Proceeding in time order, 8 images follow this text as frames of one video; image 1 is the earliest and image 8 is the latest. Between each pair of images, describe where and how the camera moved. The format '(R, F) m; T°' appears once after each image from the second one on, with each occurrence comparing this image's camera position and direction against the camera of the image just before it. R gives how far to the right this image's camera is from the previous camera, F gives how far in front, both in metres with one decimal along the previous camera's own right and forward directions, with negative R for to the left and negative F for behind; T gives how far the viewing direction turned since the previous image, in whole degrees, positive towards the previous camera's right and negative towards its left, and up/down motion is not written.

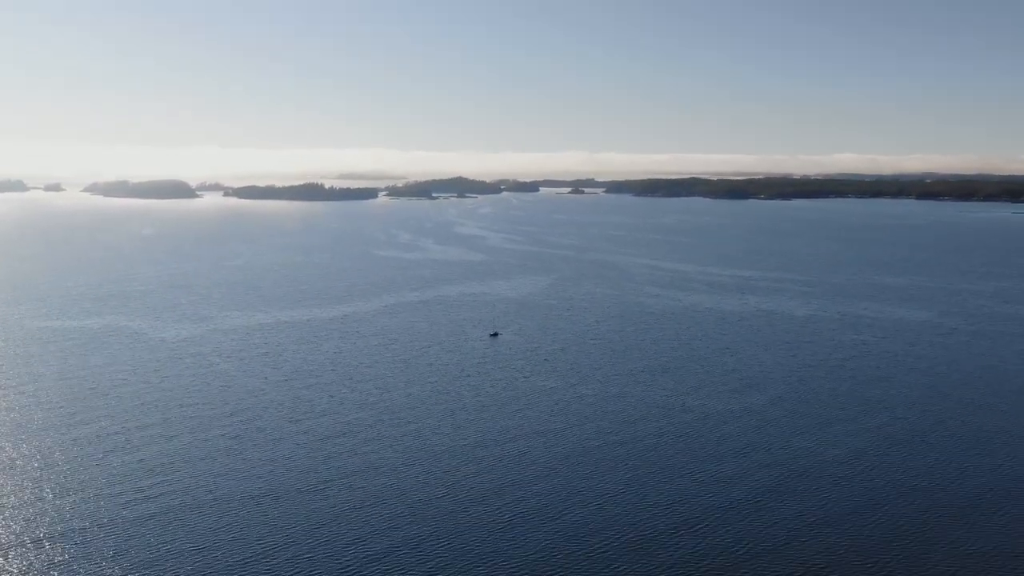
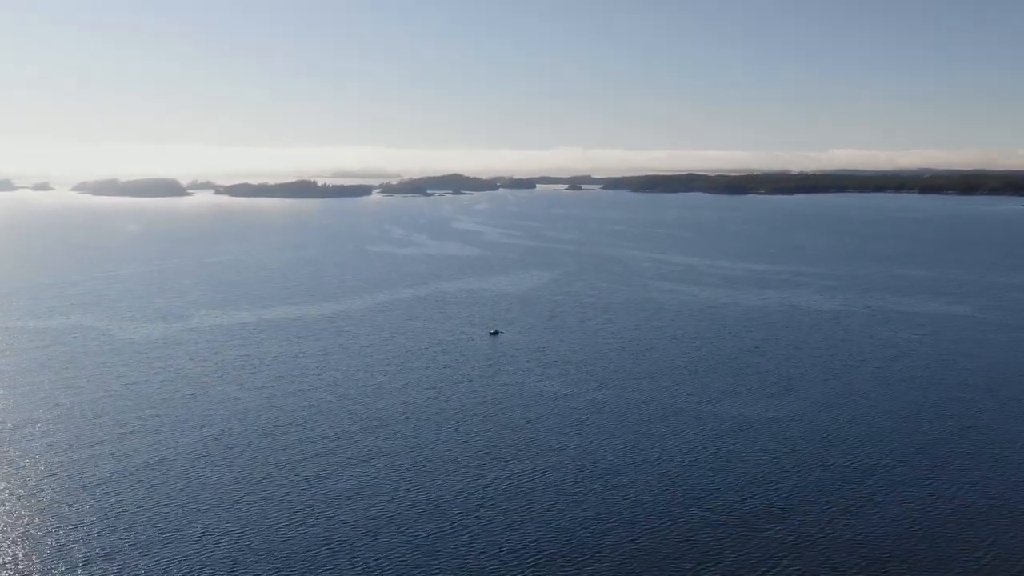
(-0.5, +4.8) m; 0°
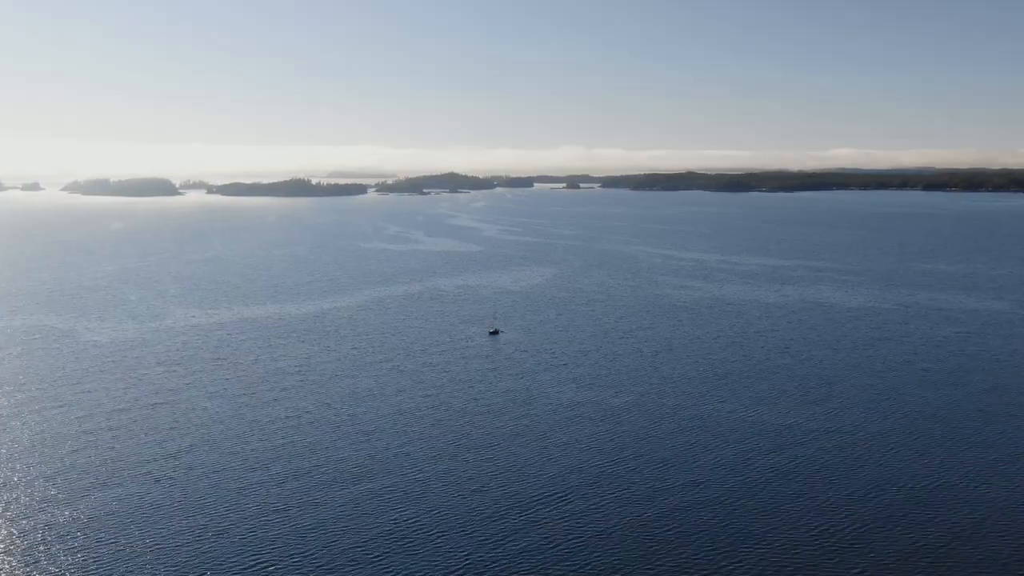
(-0.4, +4.4) m; 0°
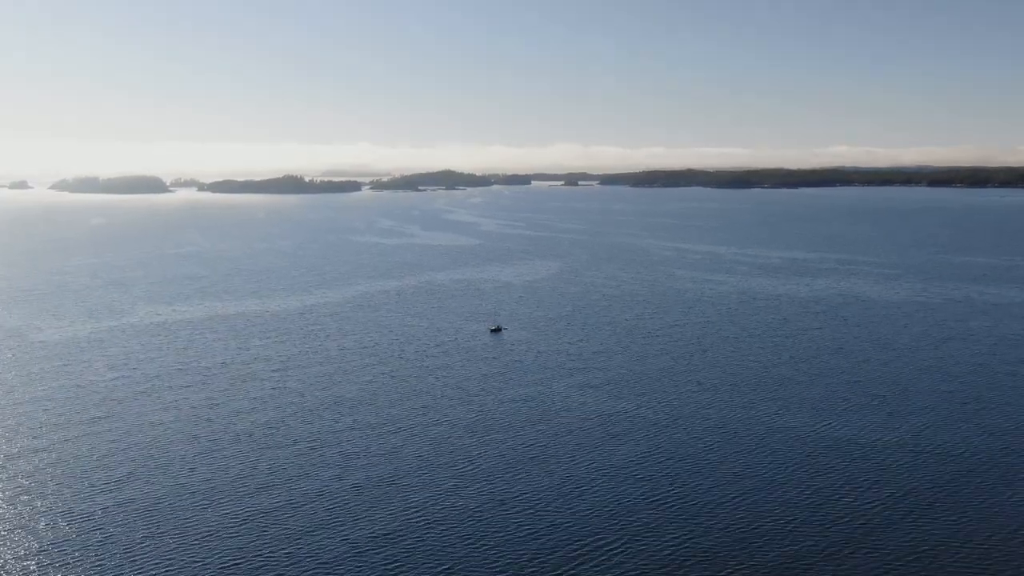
(-0.5, +5.5) m; 0°
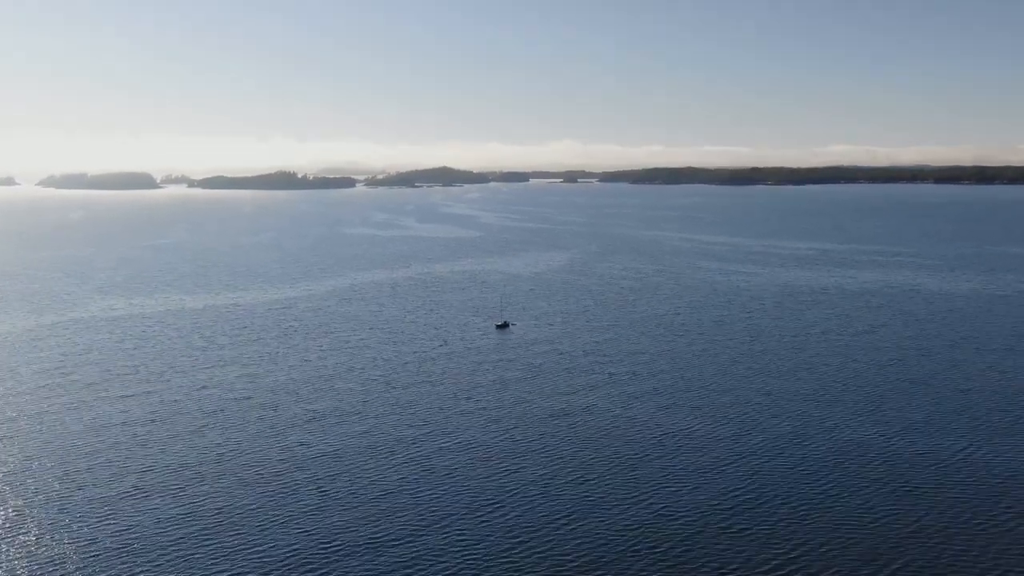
(-0.7, +6.2) m; 0°
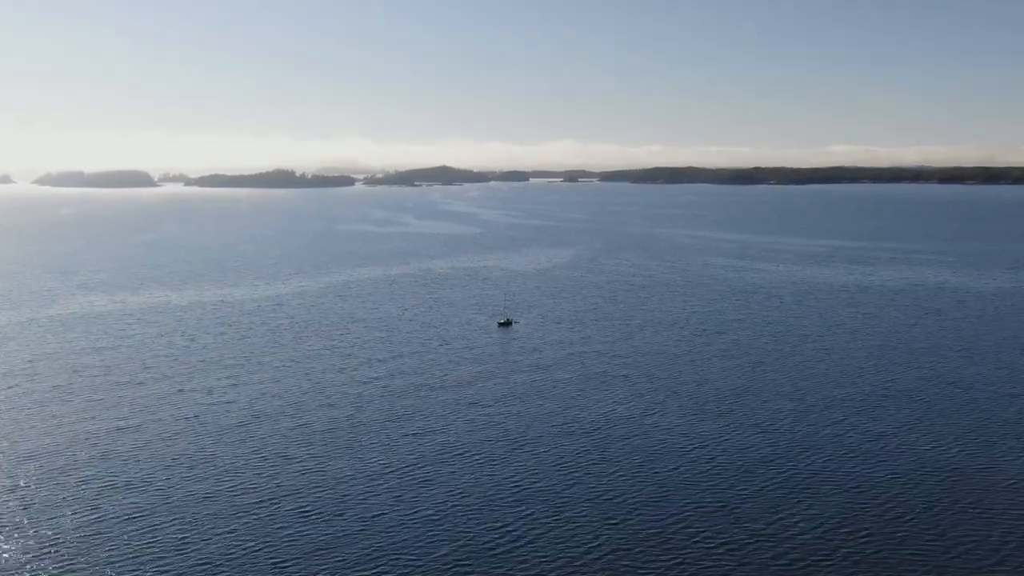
(-0.2, +2.2) m; 0°
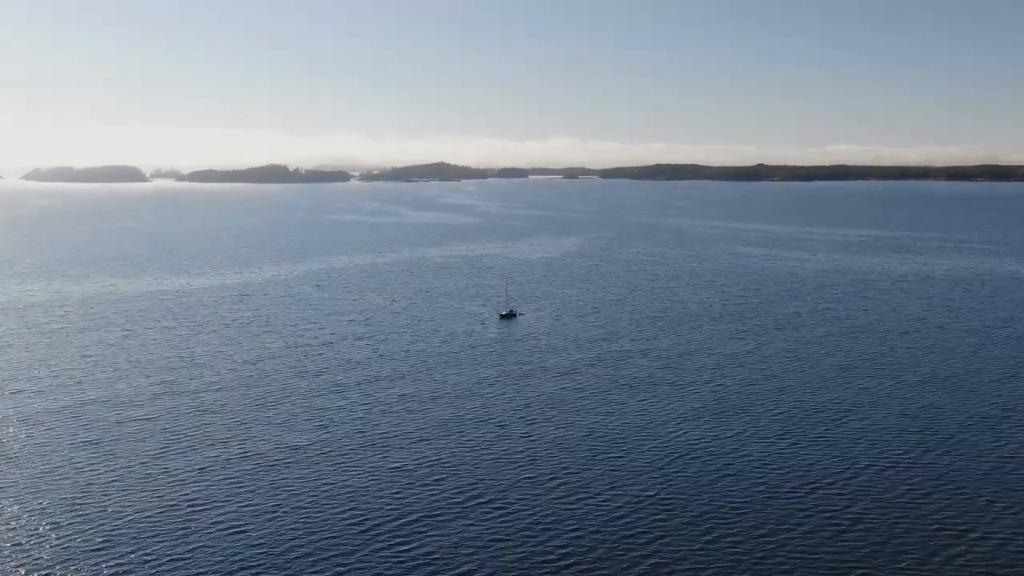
(-0.4, +5.7) m; 0°
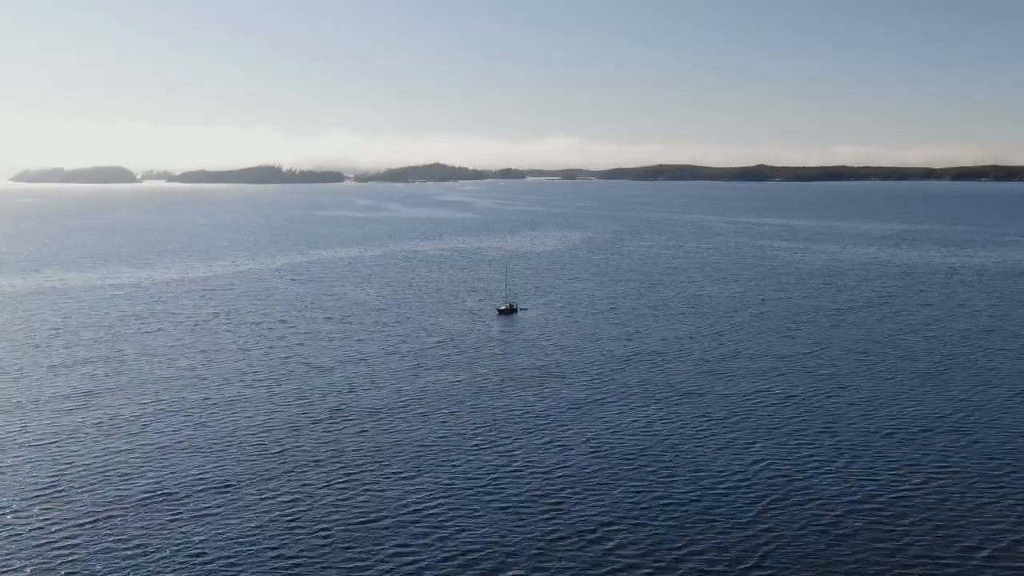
(-0.2, +4.0) m; 0°
